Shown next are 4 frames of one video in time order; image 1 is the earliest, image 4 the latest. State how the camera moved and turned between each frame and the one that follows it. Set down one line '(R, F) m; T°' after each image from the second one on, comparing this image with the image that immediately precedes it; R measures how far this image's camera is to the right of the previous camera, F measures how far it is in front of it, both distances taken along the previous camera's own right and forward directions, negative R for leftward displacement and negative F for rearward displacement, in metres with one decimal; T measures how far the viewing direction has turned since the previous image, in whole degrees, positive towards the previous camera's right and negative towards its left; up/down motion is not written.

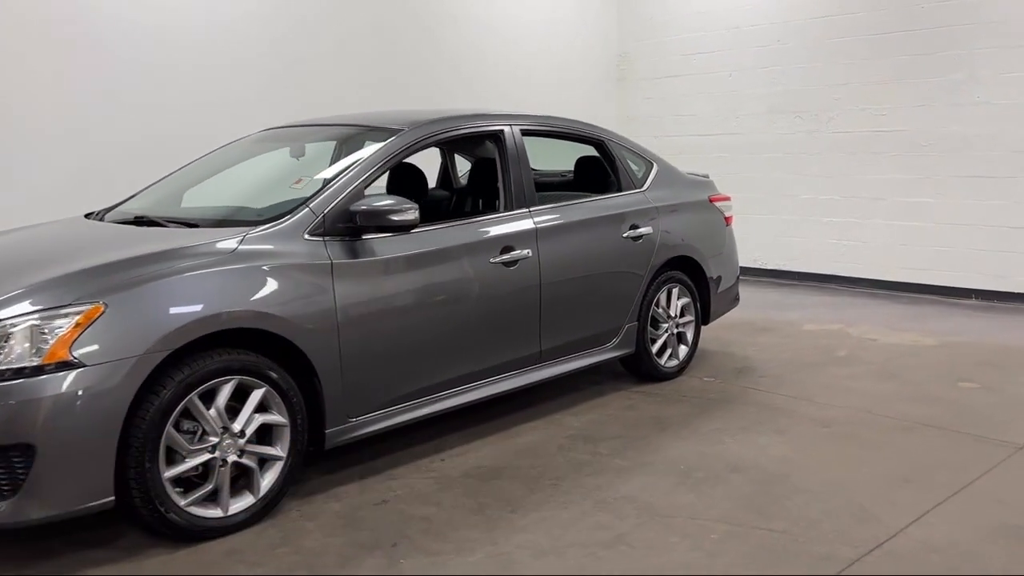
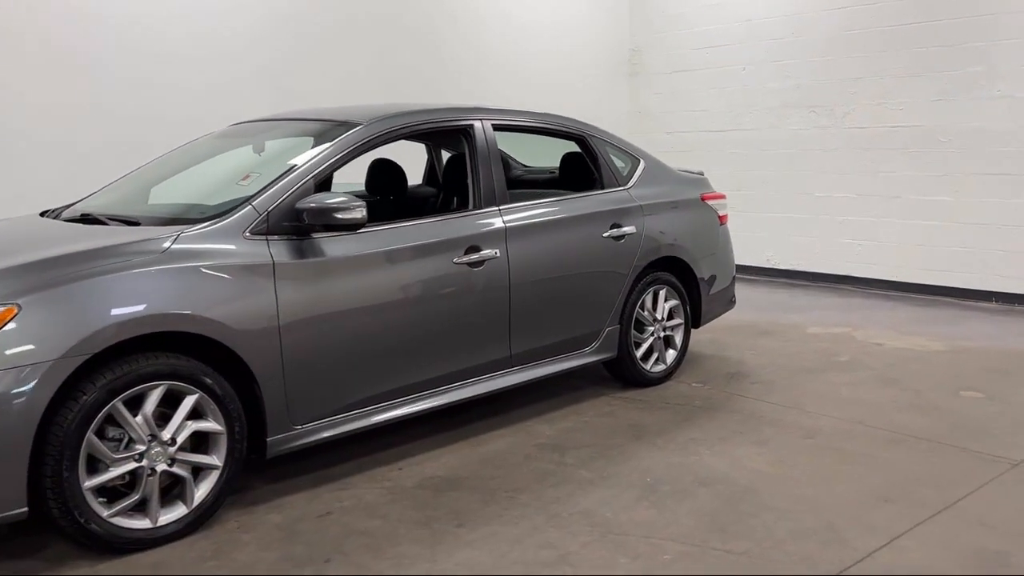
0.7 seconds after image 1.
(+0.3, +0.2) m; -2°
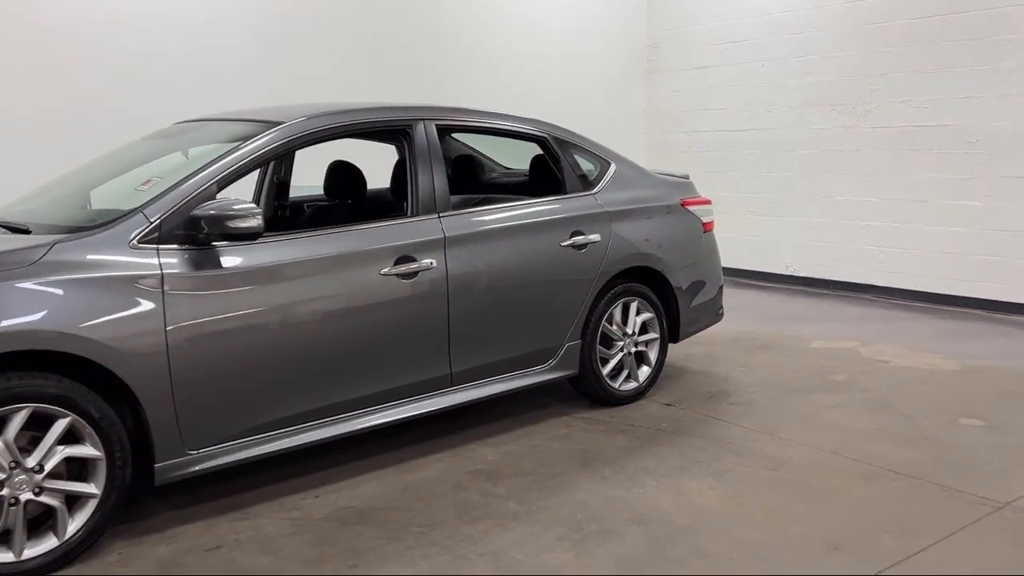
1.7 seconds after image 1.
(+0.4, +0.3) m; -3°
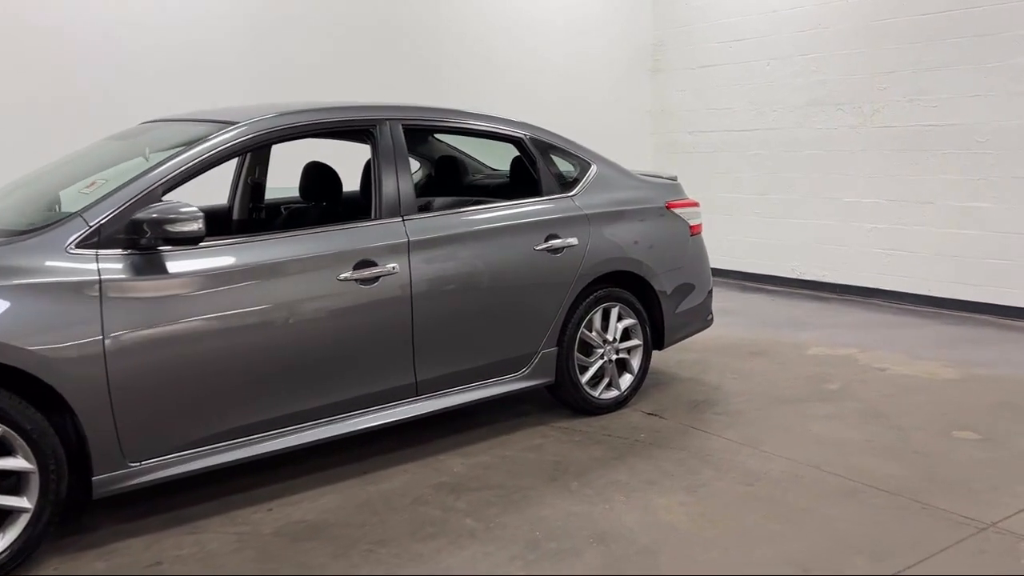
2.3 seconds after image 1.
(+0.2, +0.1) m; -1°
